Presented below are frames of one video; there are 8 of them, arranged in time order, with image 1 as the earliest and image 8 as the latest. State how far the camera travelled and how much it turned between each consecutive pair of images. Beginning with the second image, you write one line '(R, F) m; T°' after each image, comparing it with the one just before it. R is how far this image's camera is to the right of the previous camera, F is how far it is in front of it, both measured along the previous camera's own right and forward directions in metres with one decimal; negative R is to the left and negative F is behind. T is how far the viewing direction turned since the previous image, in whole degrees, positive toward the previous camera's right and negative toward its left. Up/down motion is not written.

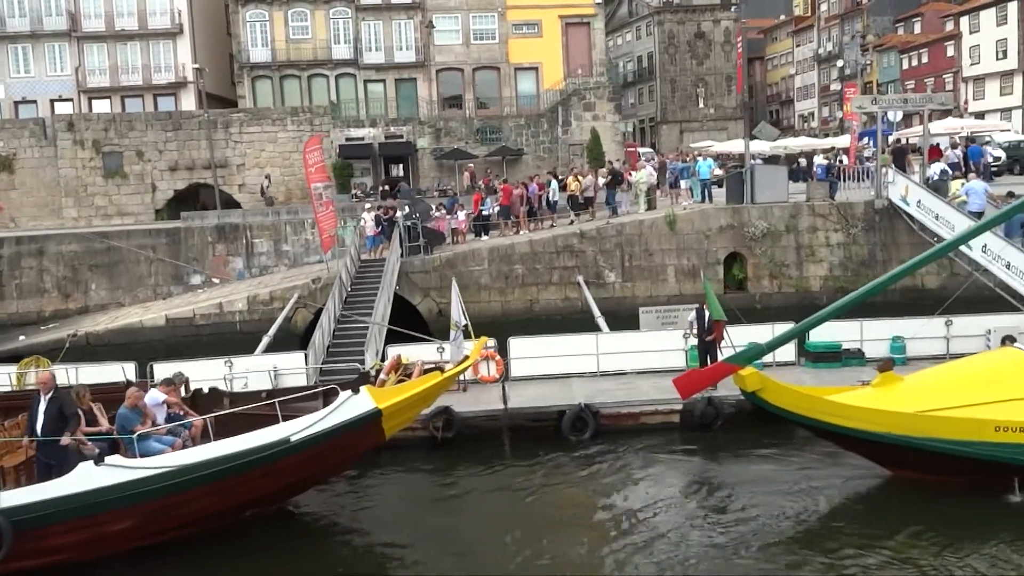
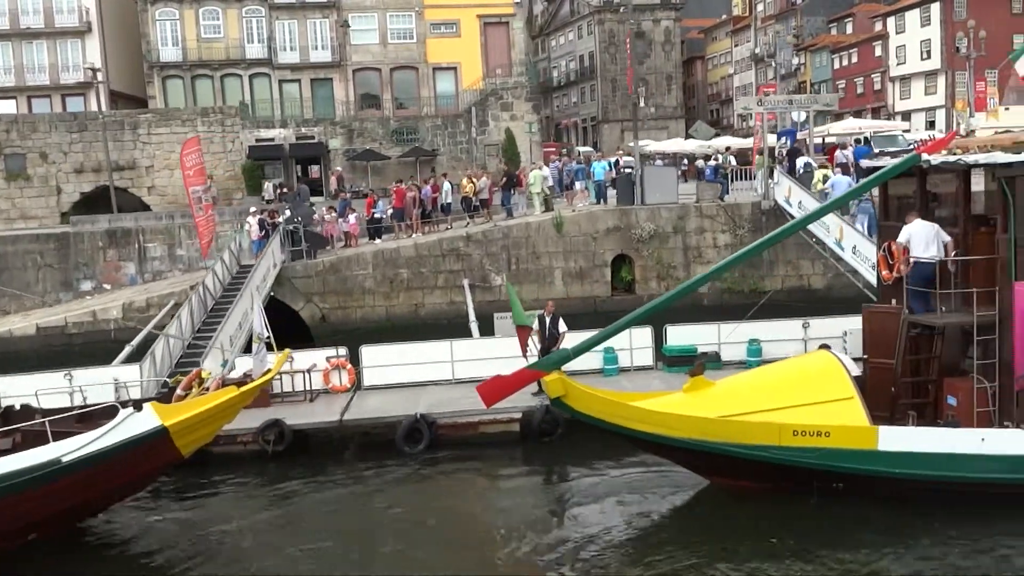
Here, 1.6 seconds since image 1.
(+1.6, +0.2) m; +2°
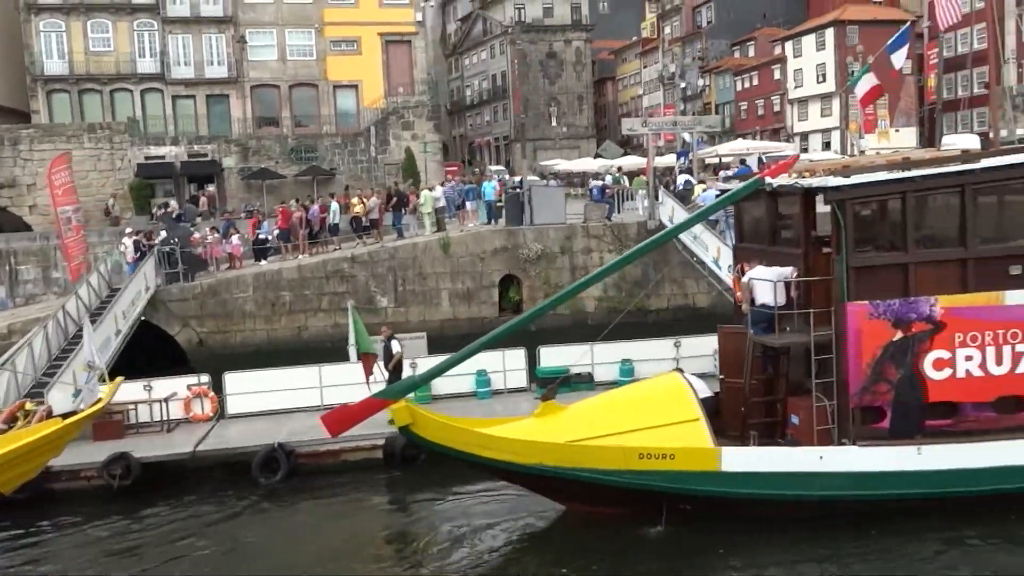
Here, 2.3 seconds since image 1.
(+0.8, +0.2) m; +5°
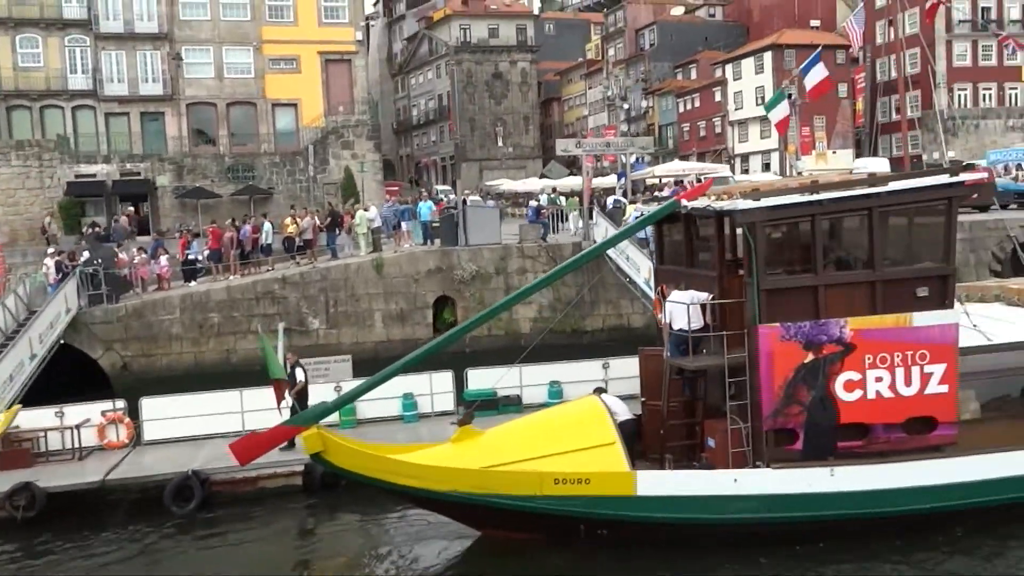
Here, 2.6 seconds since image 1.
(+0.4, +0.1) m; +3°
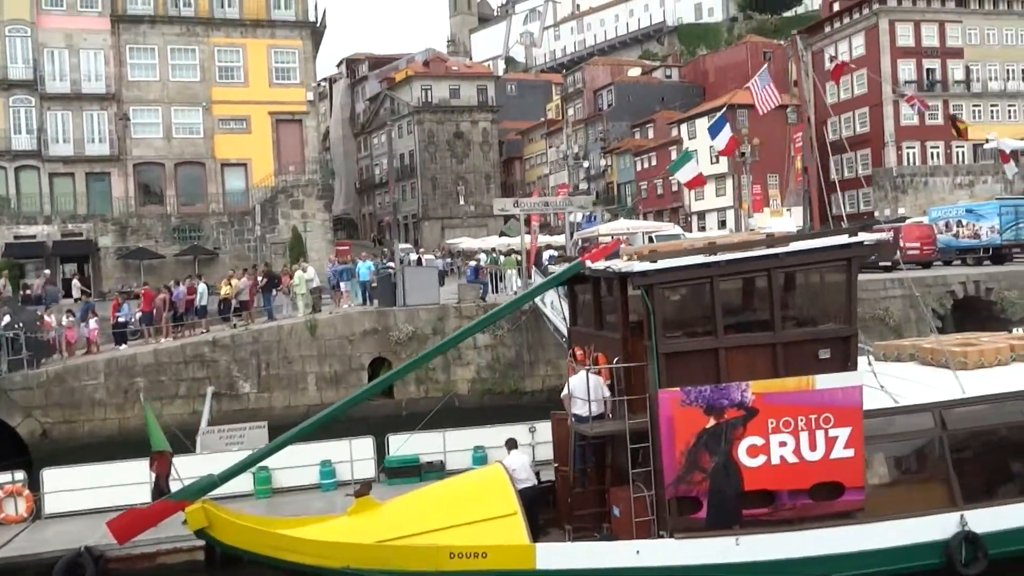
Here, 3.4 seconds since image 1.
(+0.7, +0.2) m; +2°
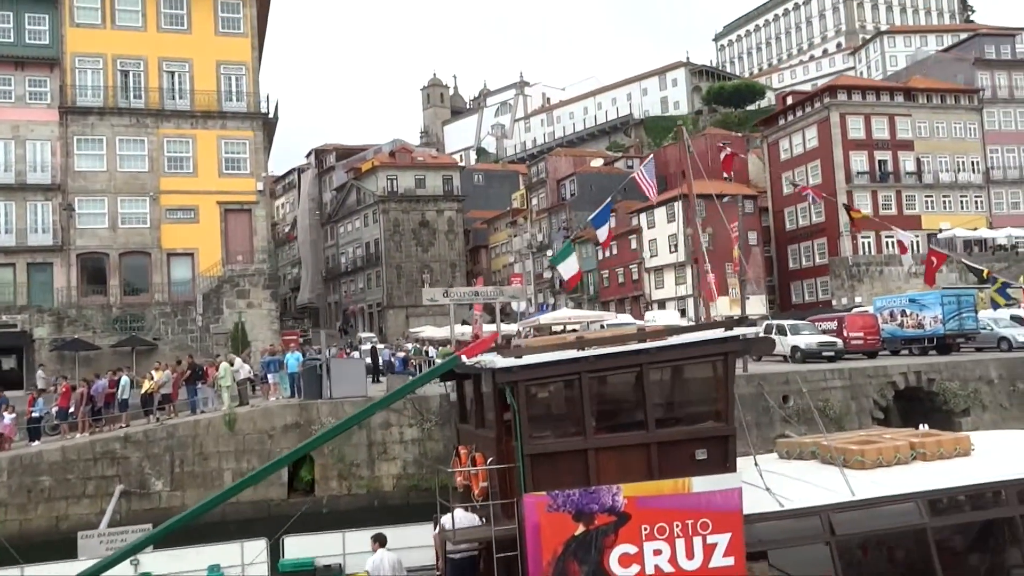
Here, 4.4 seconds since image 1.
(+1.0, +0.3) m; +1°
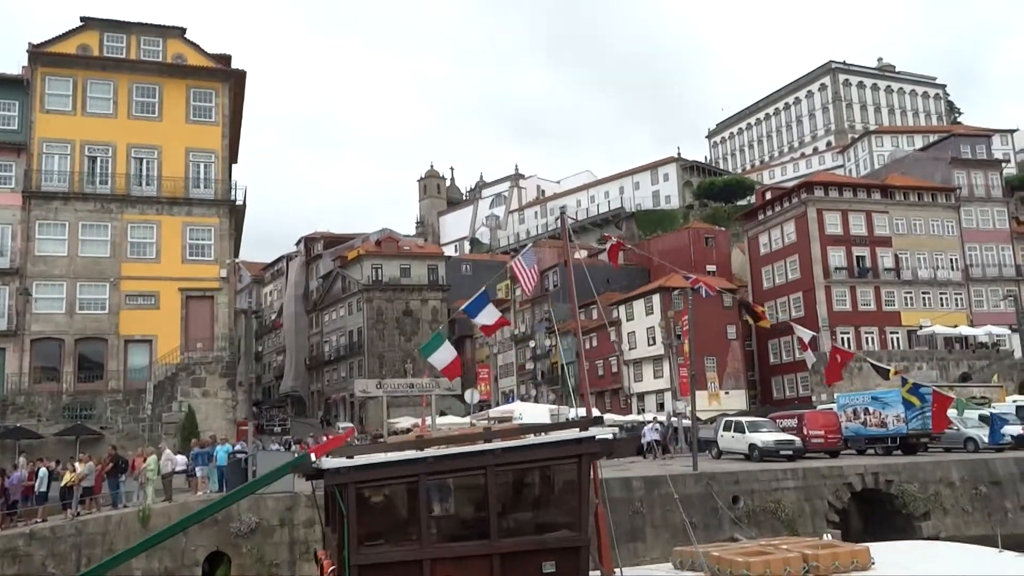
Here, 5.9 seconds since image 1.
(+1.3, +0.5) m; 0°
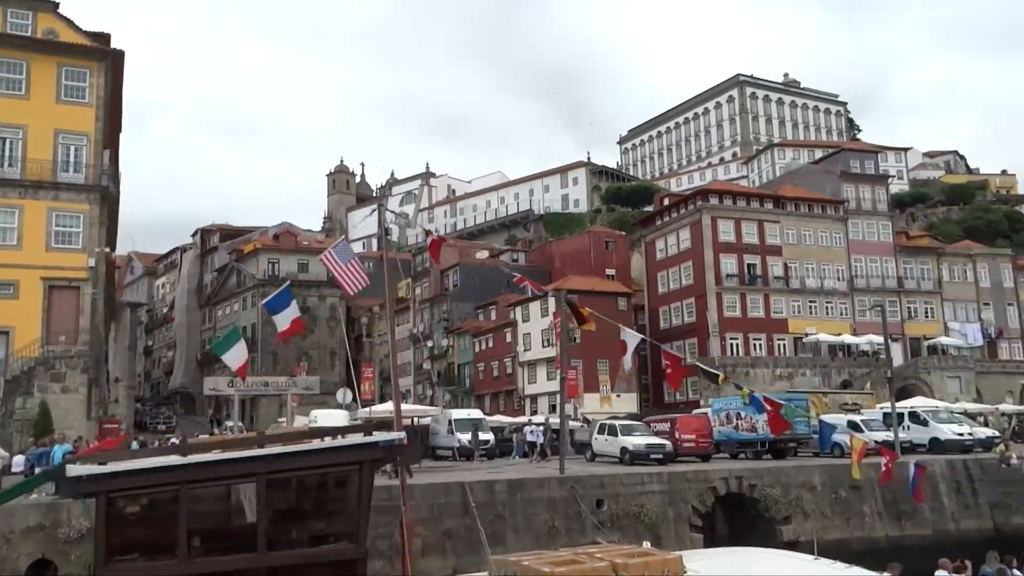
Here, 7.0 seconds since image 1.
(+1.0, +0.4) m; +5°
